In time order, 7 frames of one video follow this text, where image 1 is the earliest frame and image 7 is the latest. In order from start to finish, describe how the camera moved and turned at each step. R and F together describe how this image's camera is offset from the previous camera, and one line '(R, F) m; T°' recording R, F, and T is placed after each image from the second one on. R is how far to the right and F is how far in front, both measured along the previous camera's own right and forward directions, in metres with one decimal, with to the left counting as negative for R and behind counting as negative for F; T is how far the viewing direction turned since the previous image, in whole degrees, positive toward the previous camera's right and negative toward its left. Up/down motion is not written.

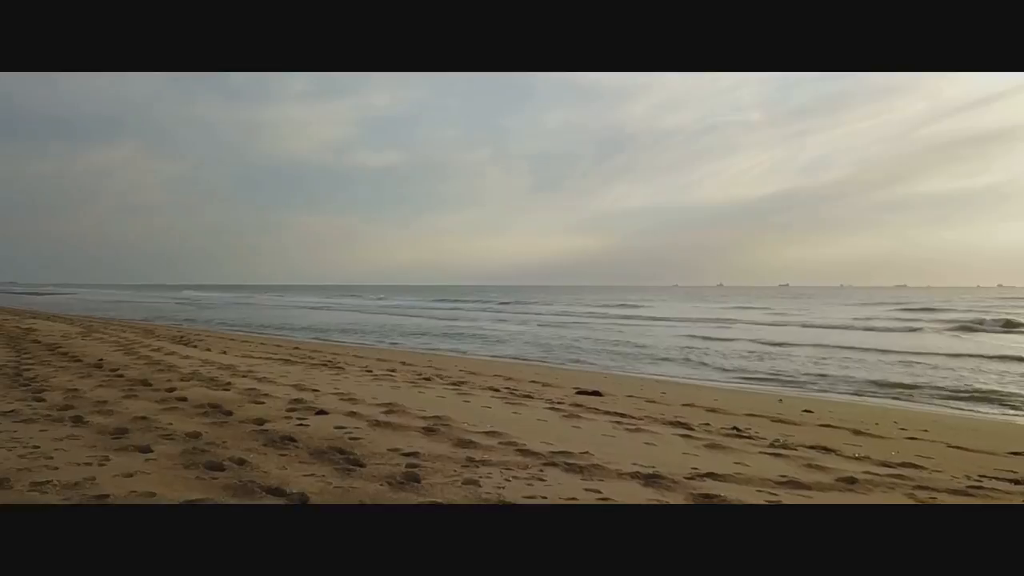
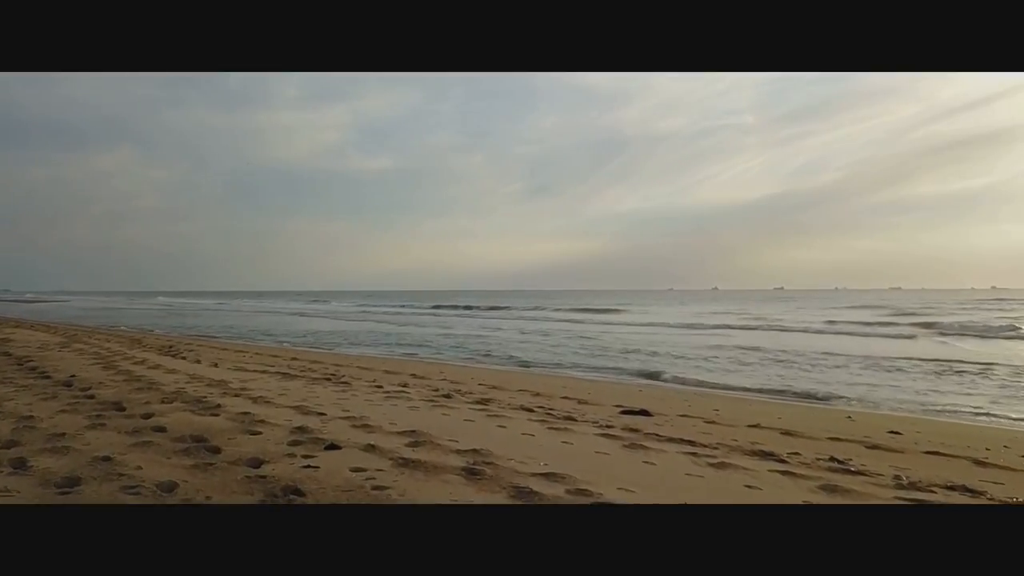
(-0.4, +1.0) m; 0°
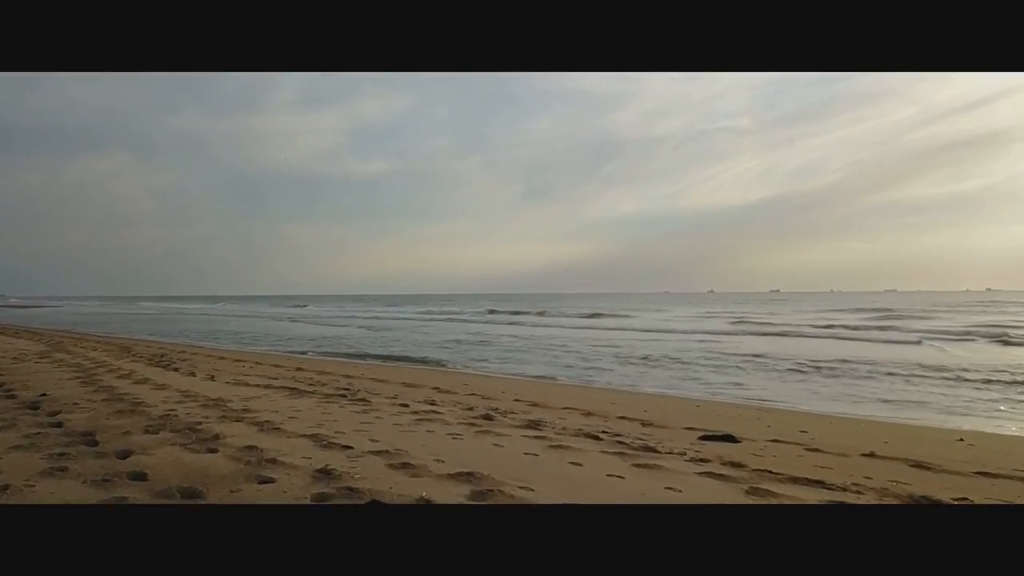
(-0.5, +1.1) m; 0°
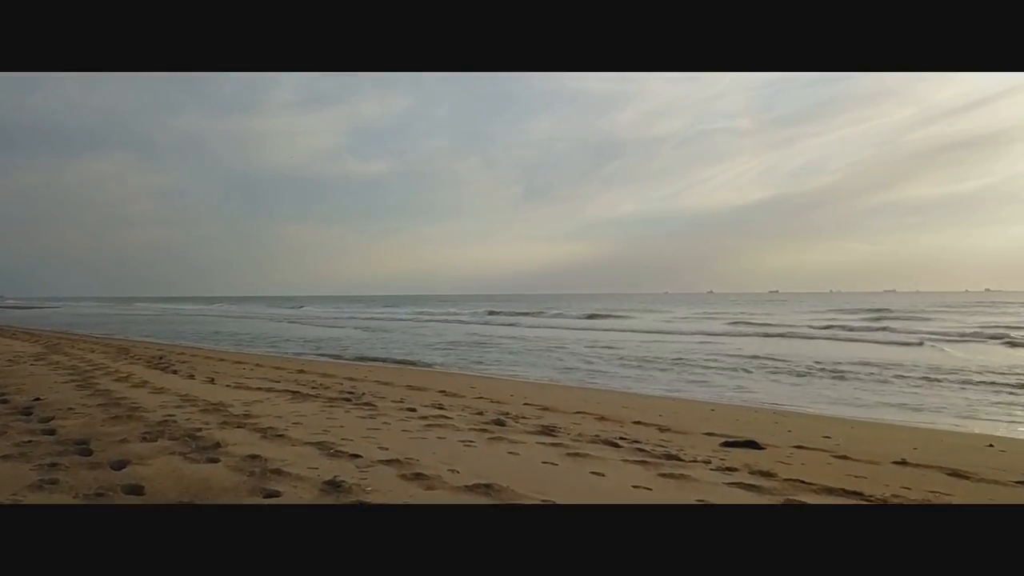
(+0.8, -1.0) m; 0°
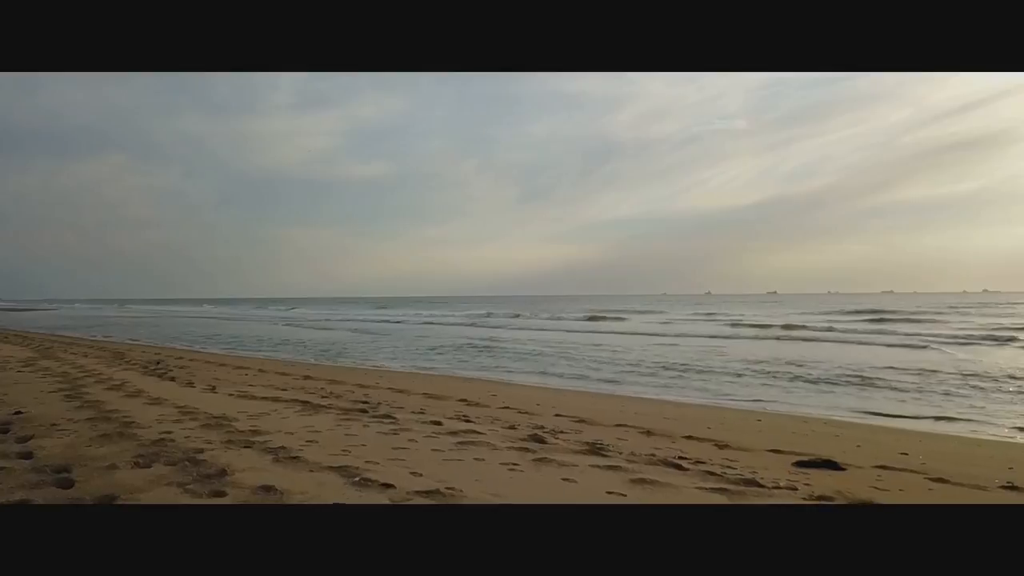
(-0.4, +0.7) m; 0°
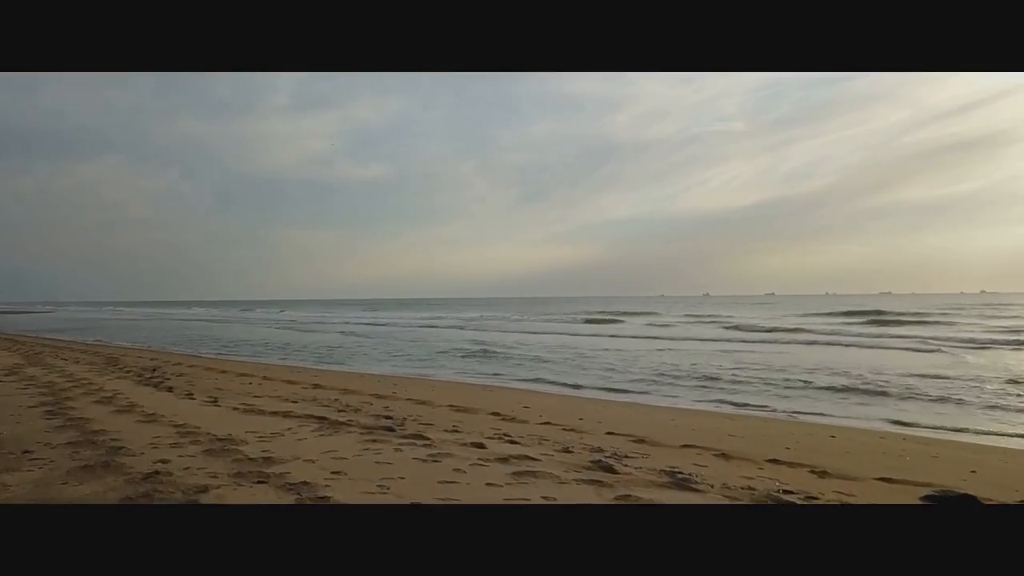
(+0.4, -0.2) m; 0°
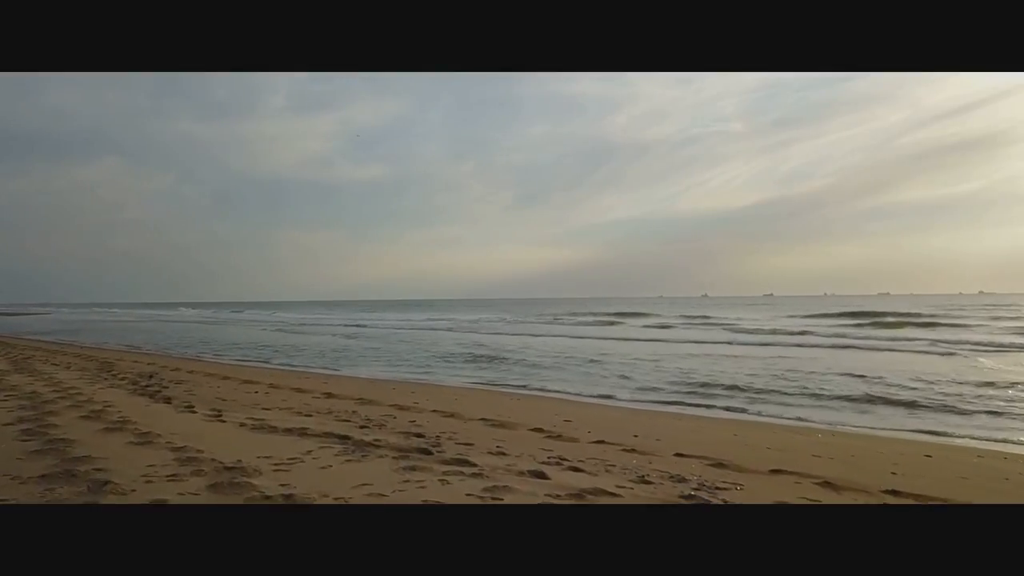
(-0.6, +1.0) m; 0°
